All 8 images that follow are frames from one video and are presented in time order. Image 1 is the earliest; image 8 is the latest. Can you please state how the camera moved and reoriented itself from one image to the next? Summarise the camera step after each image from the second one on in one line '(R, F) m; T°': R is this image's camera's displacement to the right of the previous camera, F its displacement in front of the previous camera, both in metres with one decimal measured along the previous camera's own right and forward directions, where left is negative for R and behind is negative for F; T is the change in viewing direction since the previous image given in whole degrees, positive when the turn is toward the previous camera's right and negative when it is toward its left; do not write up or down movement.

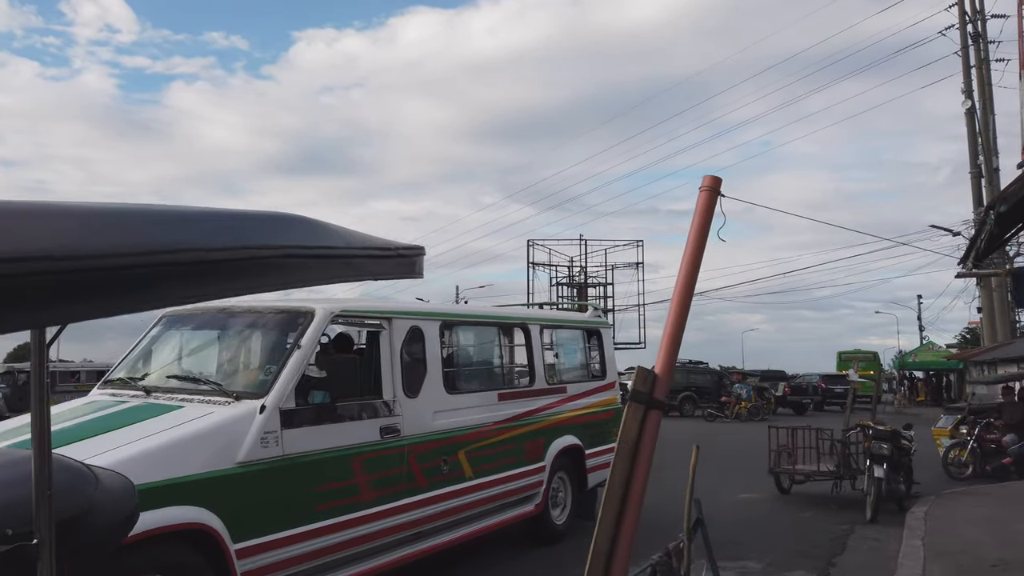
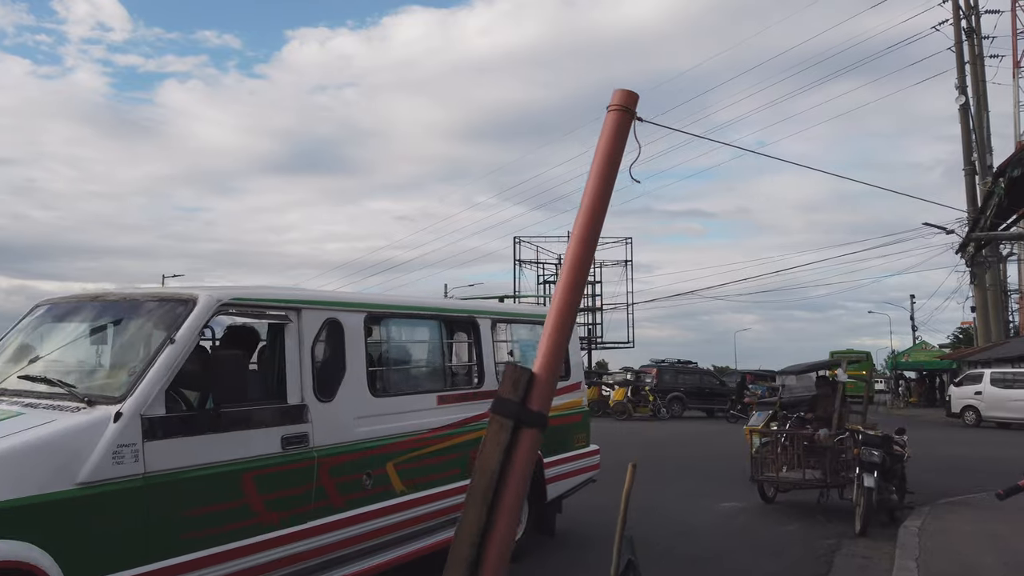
(+0.3, +0.8) m; 0°
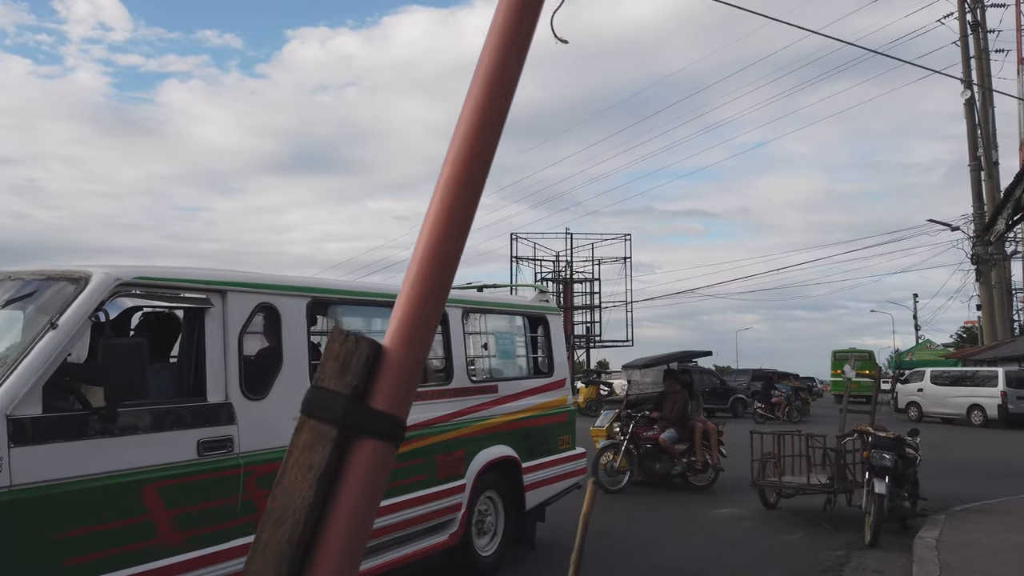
(+0.2, +0.7) m; 0°
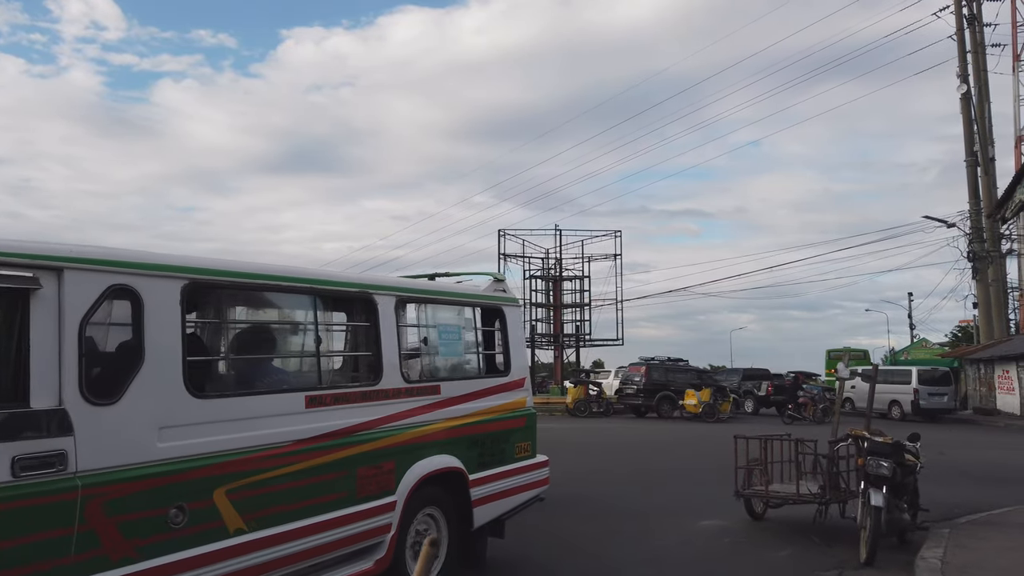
(+0.3, +0.8) m; 0°
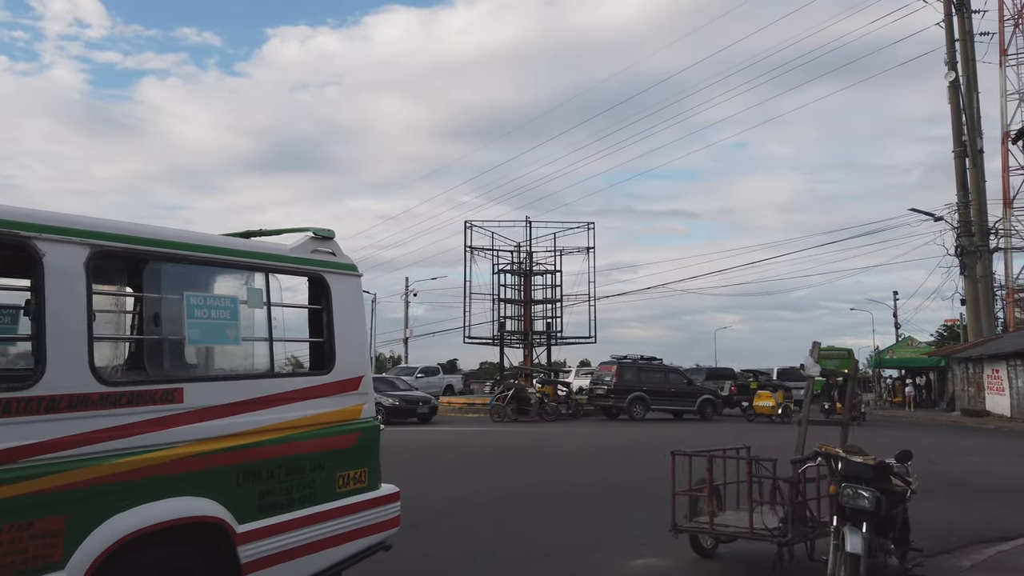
(+0.8, +1.8) m; +1°
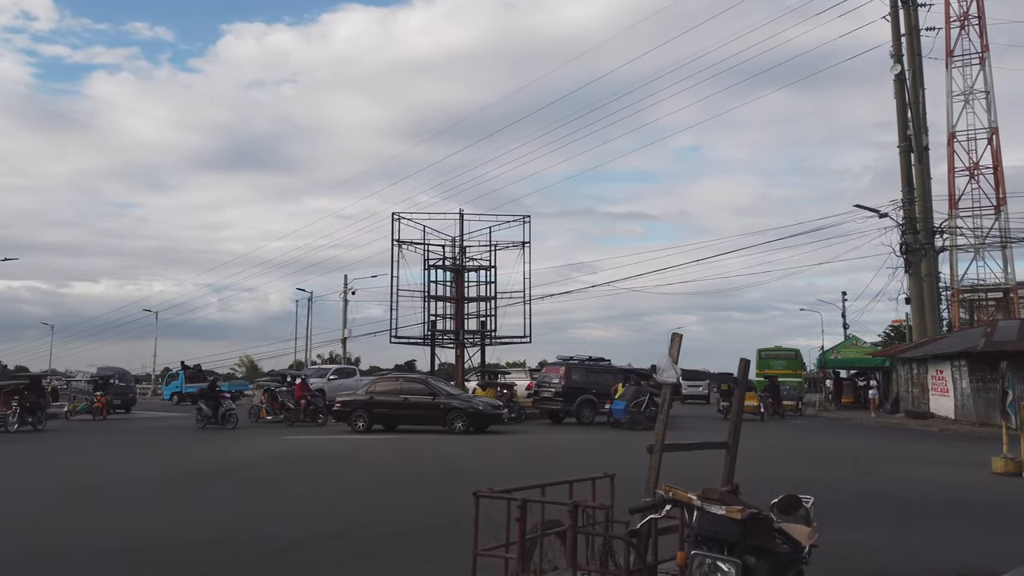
(+1.1, +1.8) m; +3°
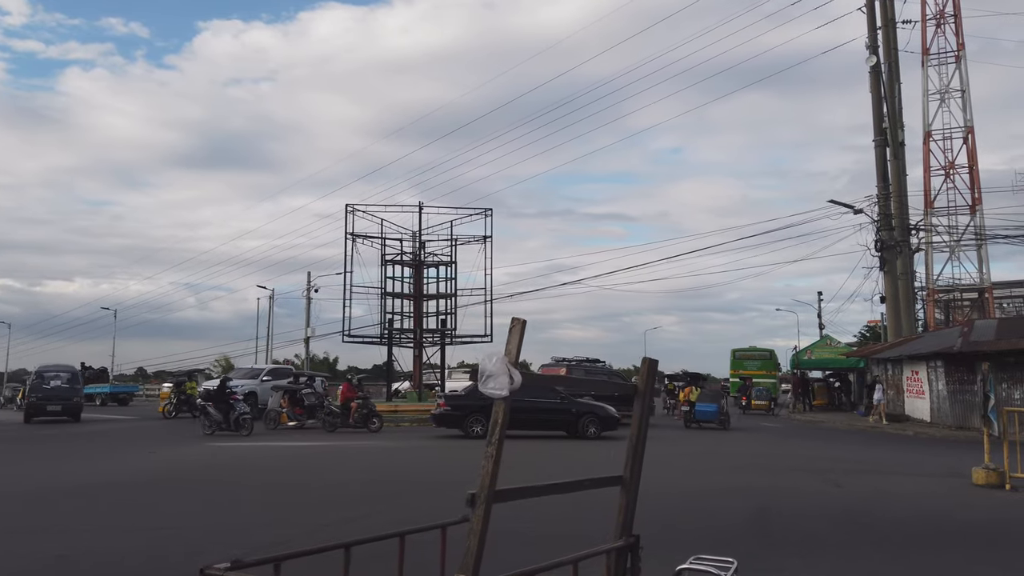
(+0.7, +1.5) m; +1°
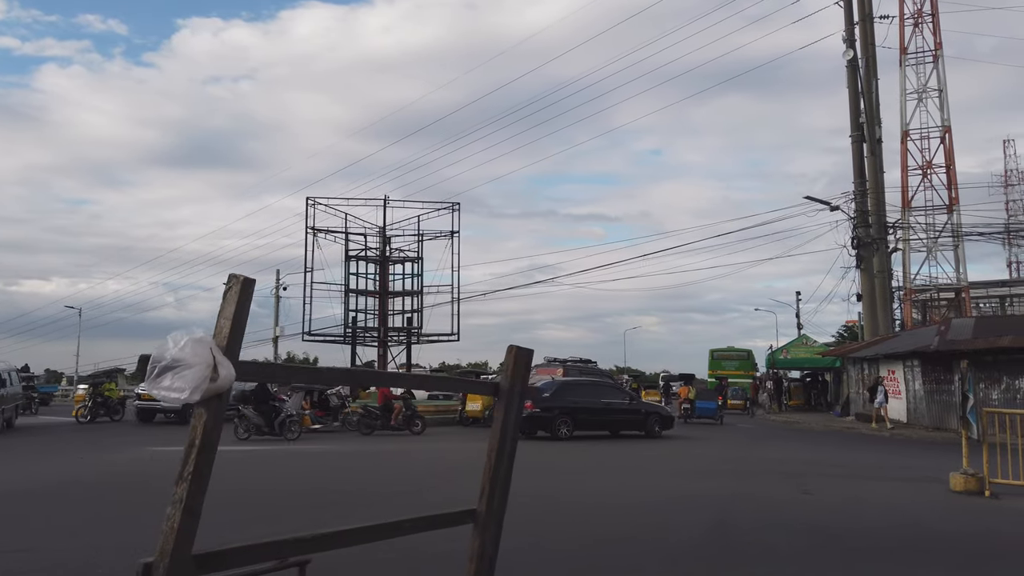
(+0.5, +1.0) m; +1°
